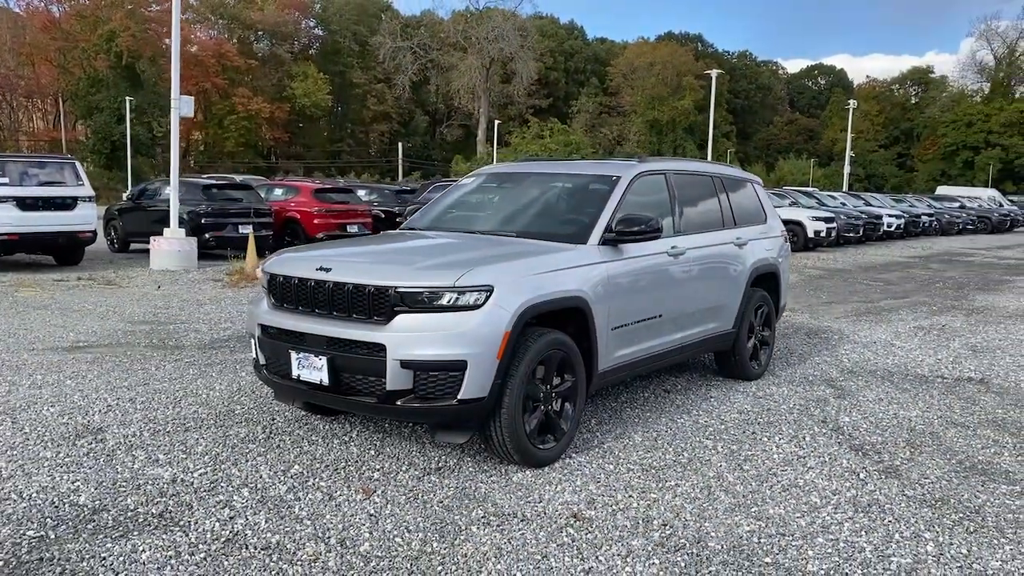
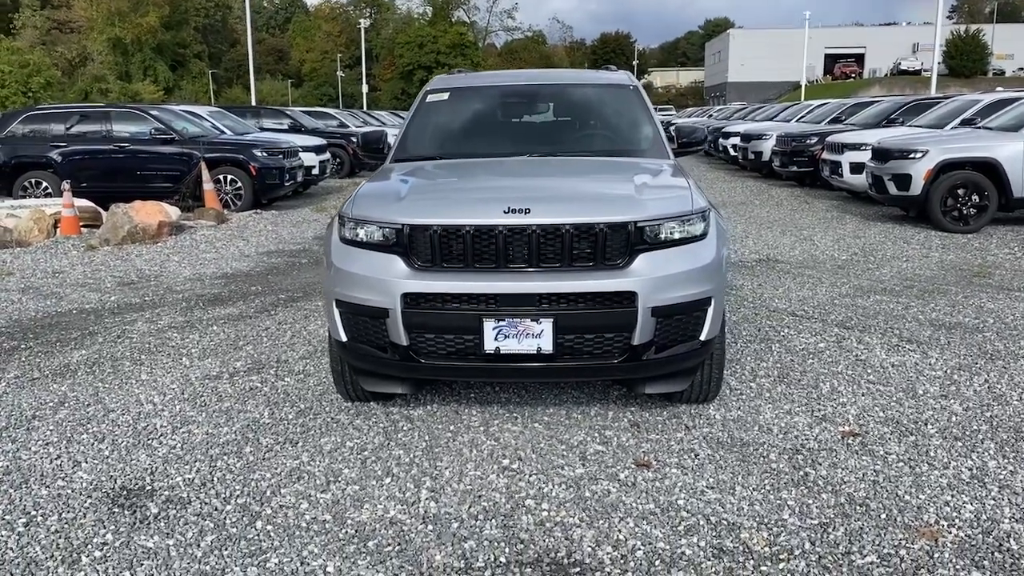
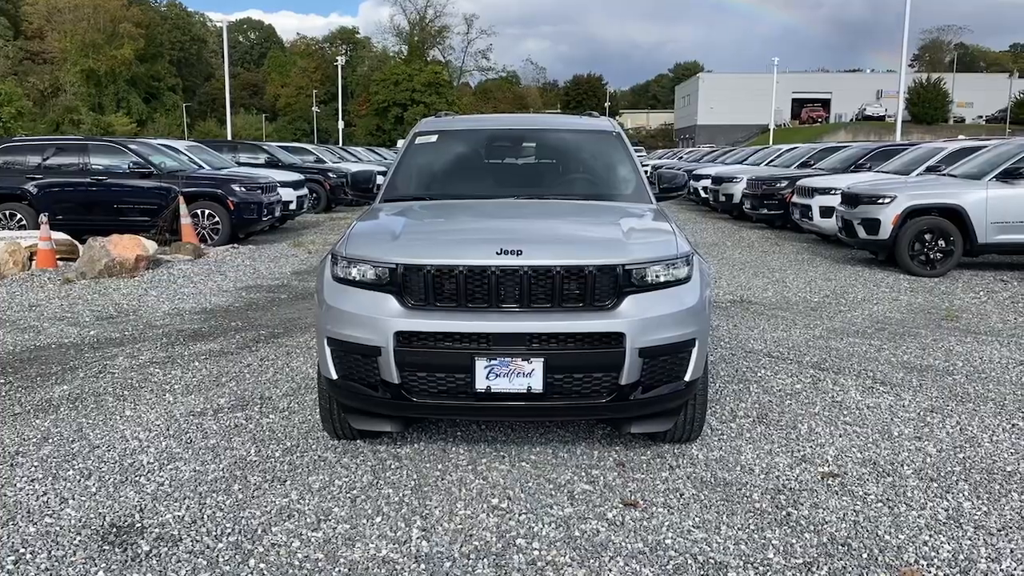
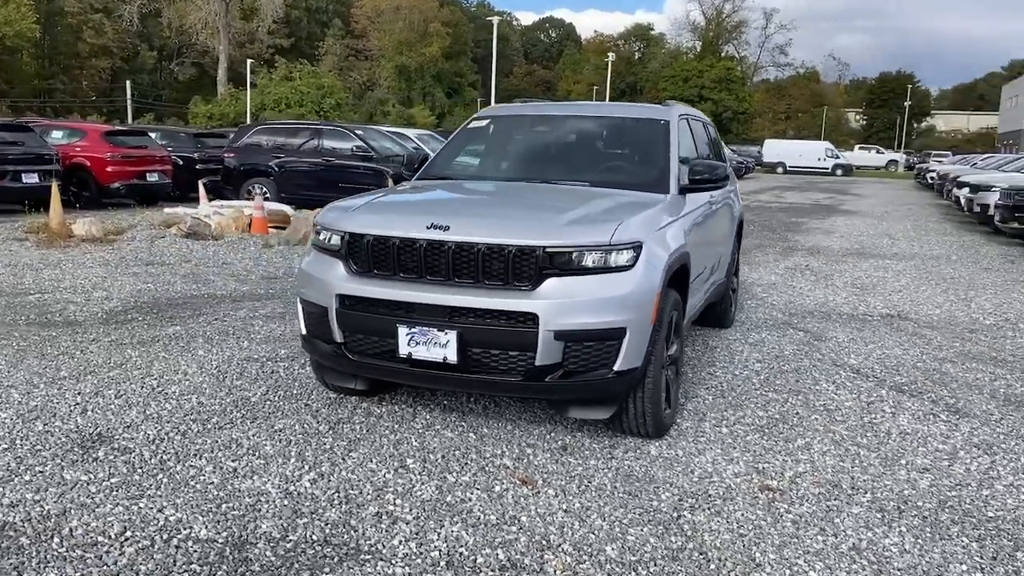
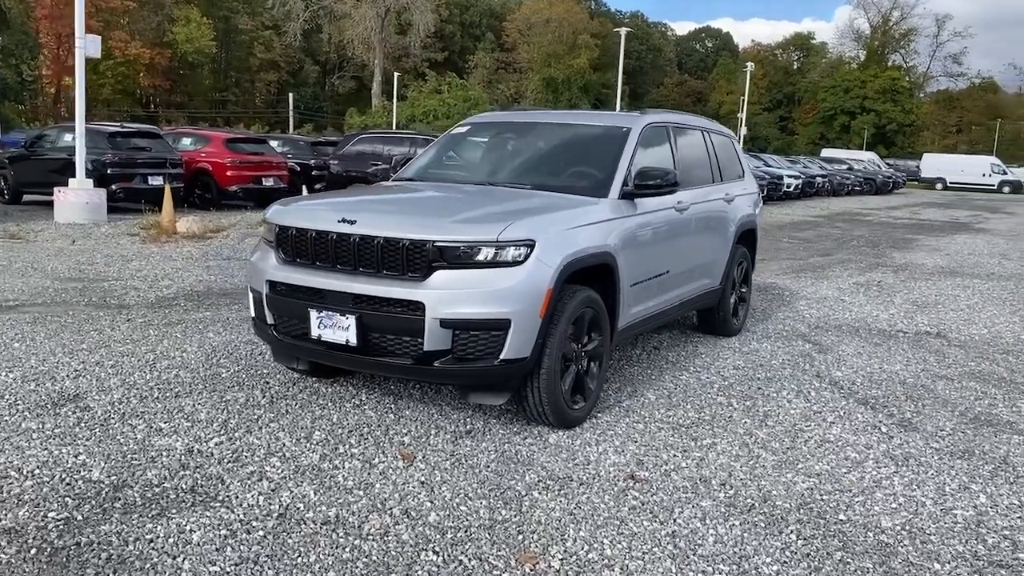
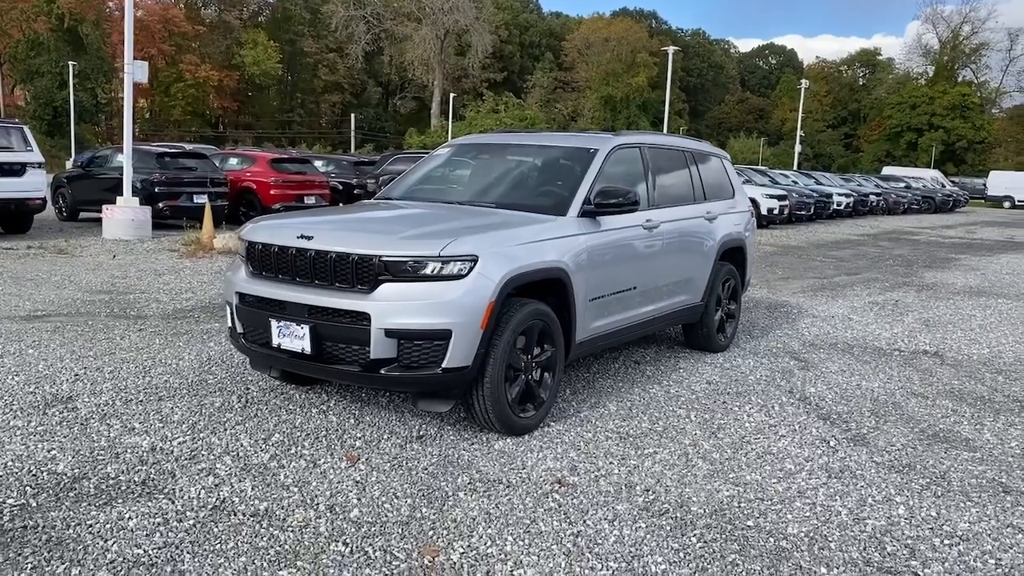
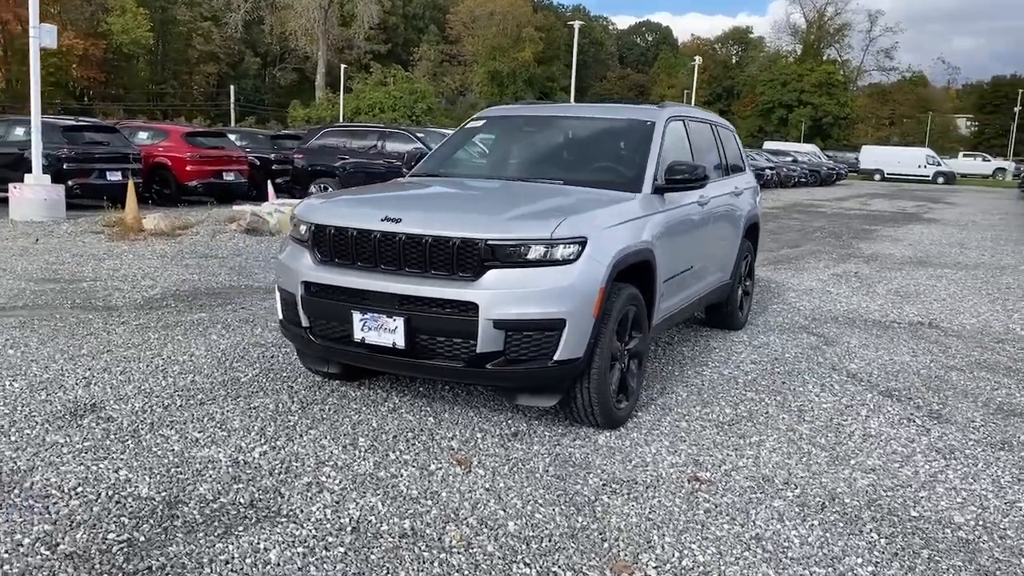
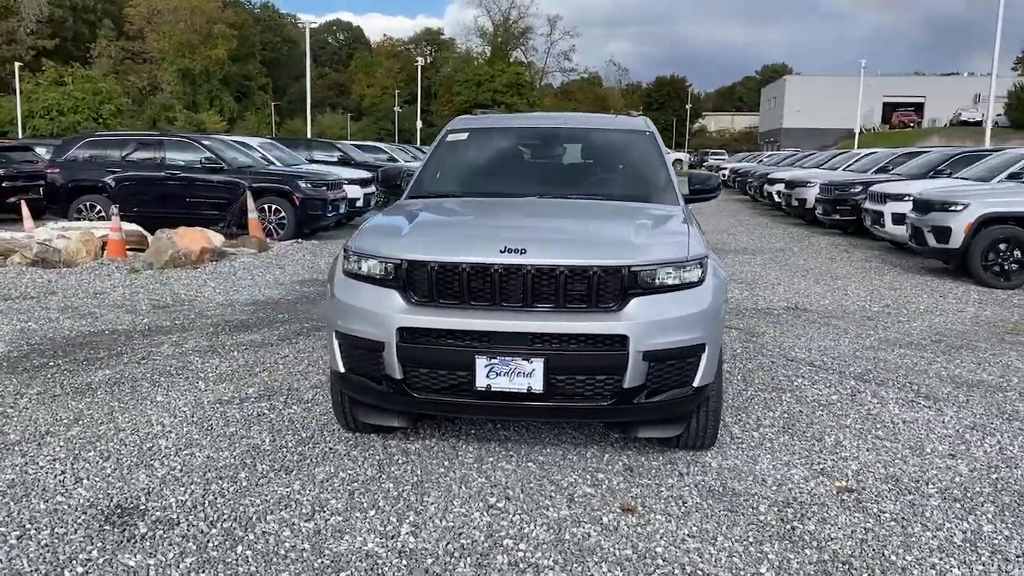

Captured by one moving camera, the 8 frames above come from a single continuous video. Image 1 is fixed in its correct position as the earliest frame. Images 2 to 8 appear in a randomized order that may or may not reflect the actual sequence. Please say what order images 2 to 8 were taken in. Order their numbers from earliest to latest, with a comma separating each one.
6, 5, 7, 4, 8, 3, 2
